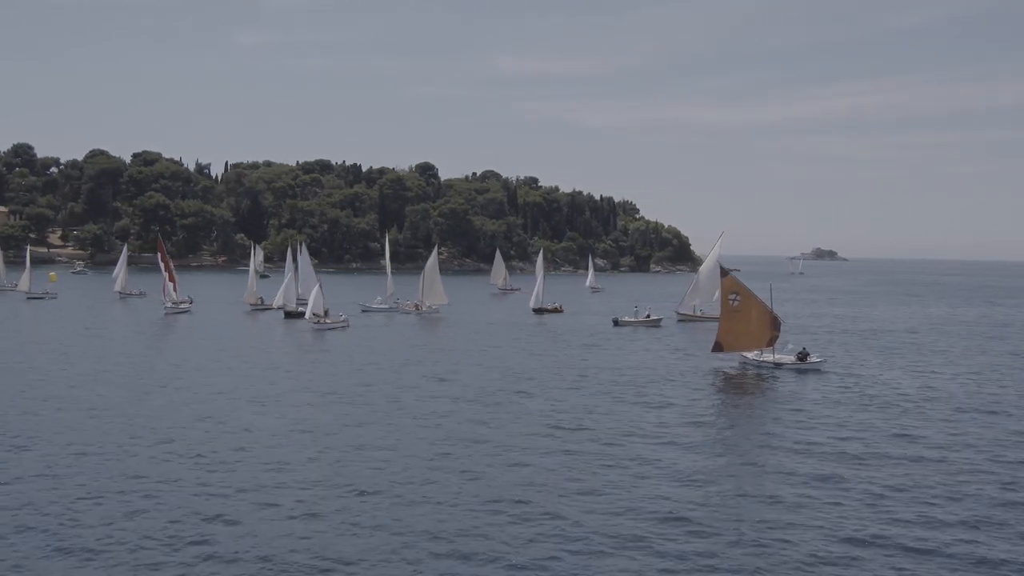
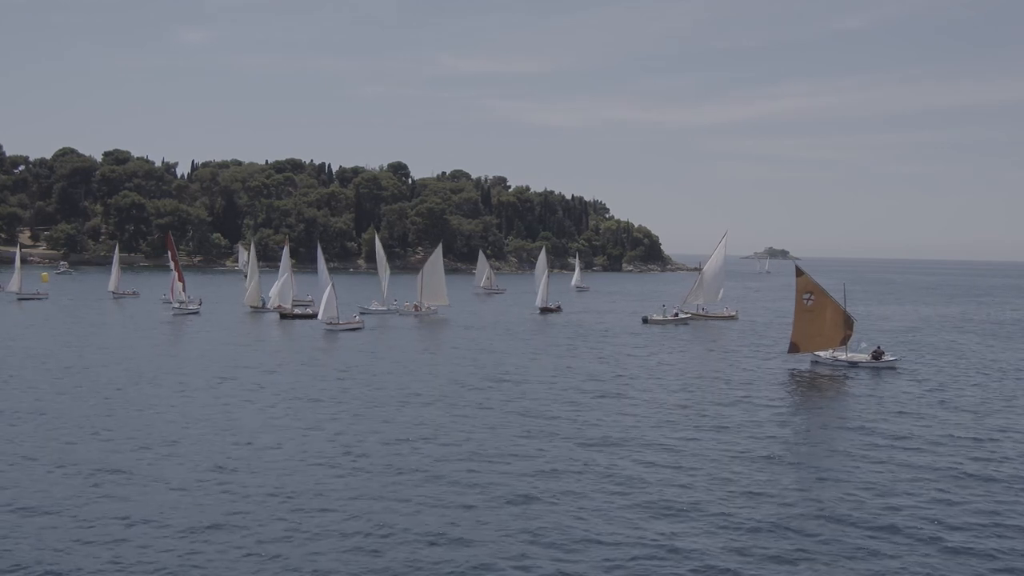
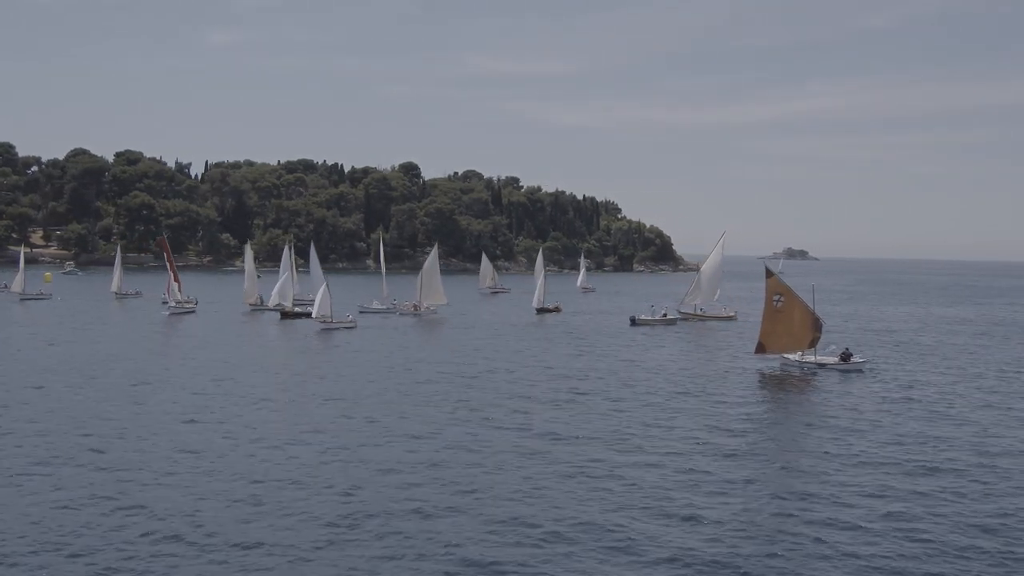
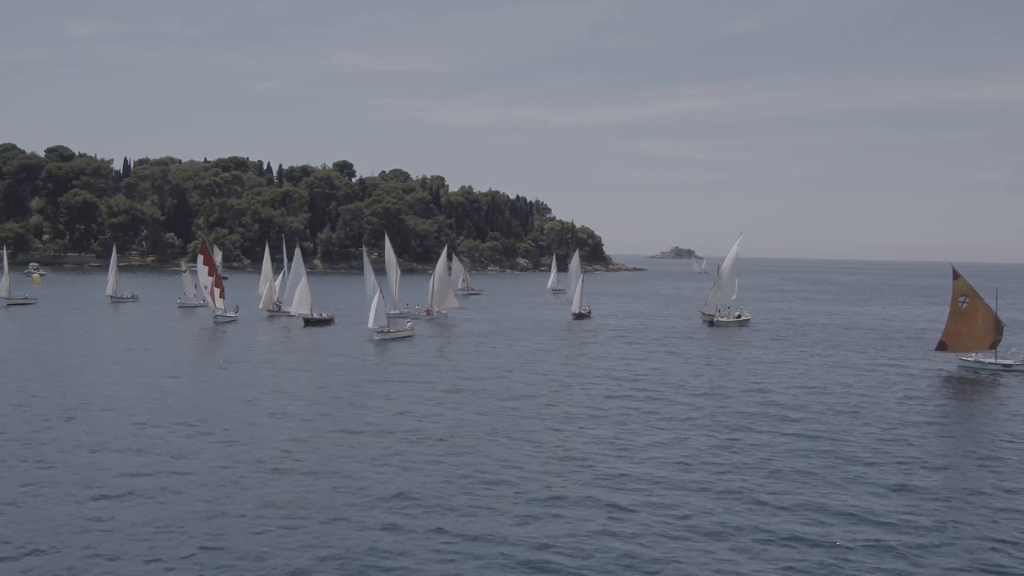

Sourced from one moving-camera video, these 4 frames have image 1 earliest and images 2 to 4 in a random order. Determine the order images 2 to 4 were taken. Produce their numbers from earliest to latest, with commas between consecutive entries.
3, 2, 4
